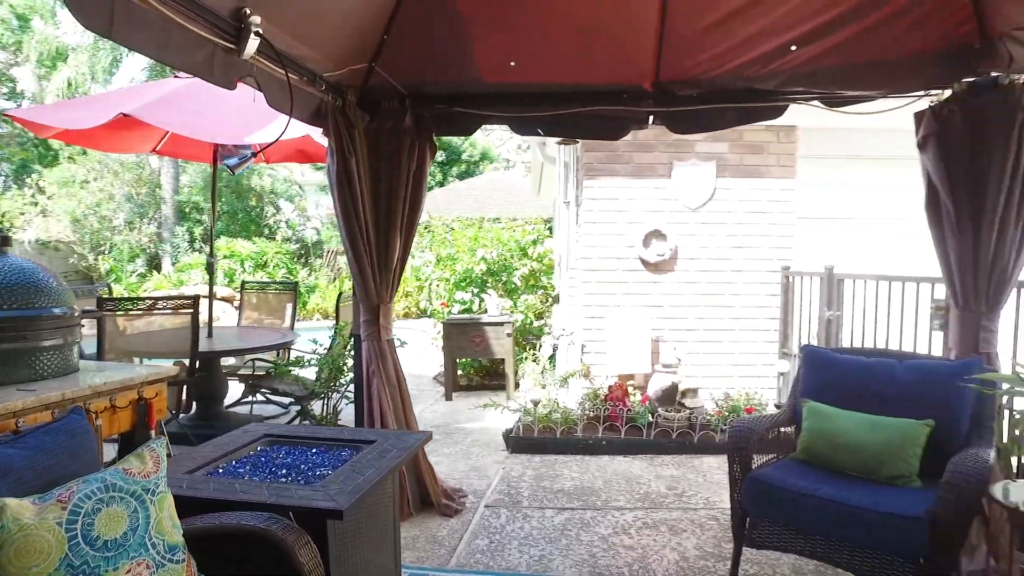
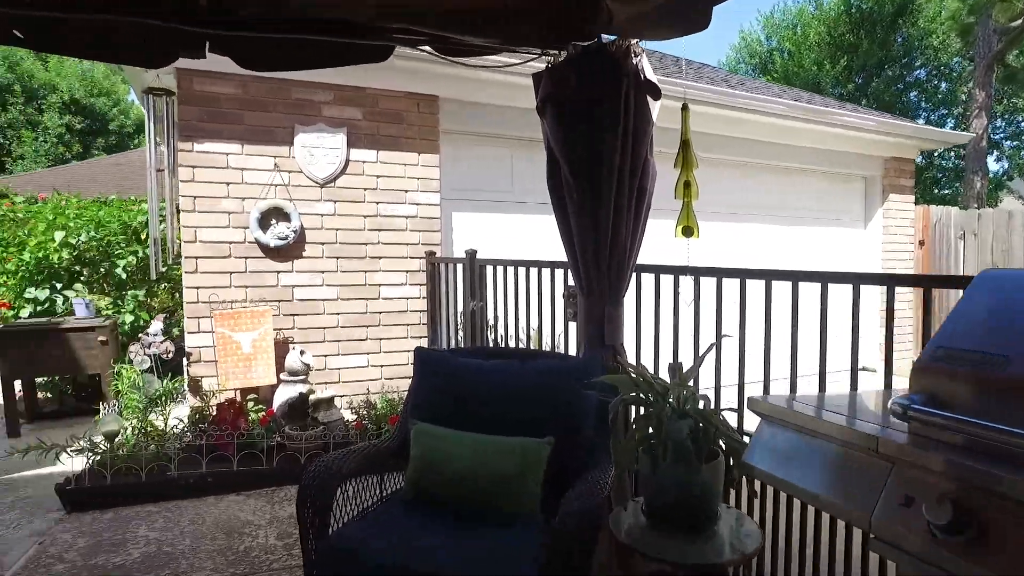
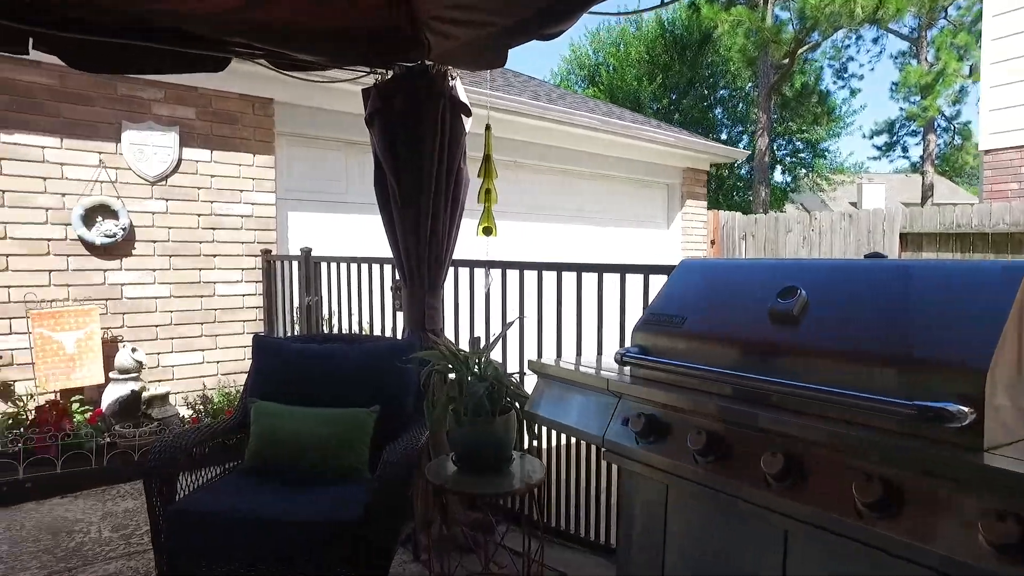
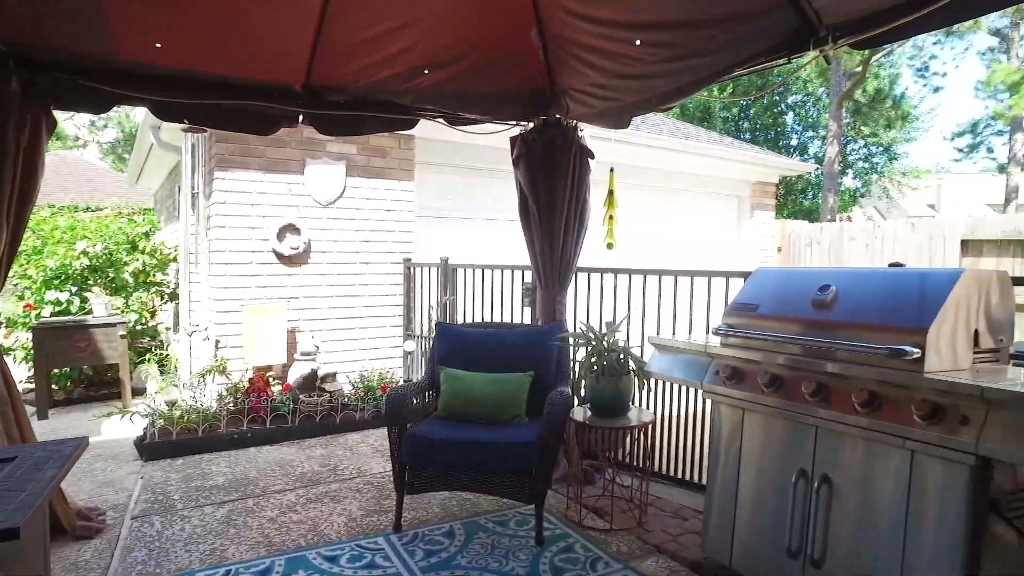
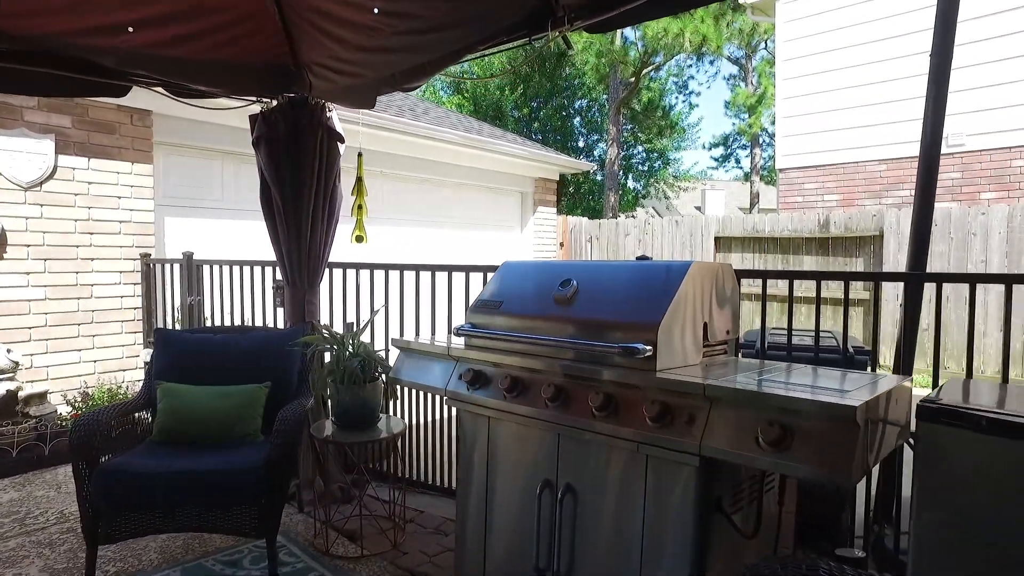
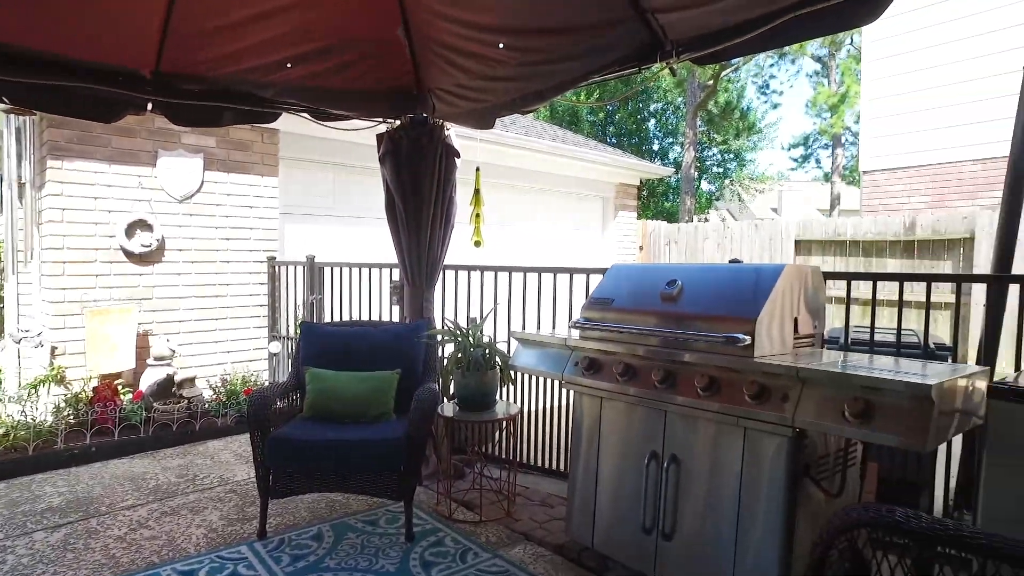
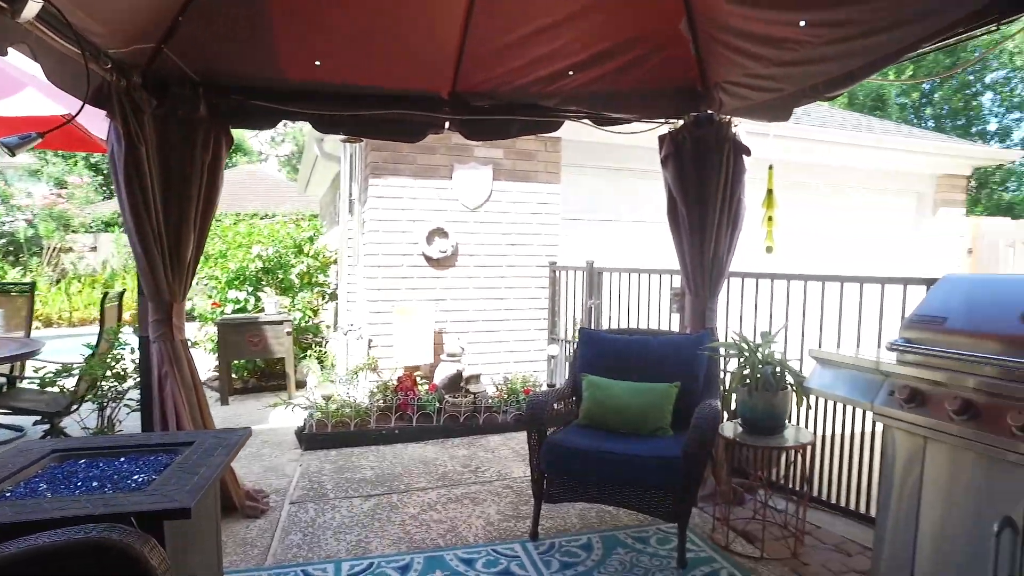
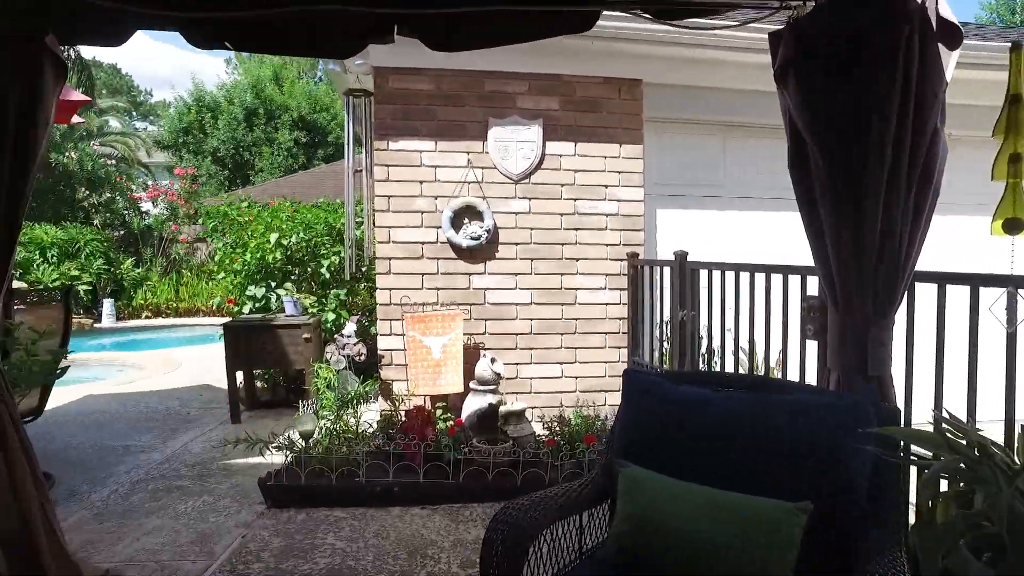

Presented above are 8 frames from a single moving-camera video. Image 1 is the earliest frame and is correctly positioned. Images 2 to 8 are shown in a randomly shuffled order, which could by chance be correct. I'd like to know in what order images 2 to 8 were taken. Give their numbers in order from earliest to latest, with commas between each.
7, 4, 6, 5, 3, 2, 8
